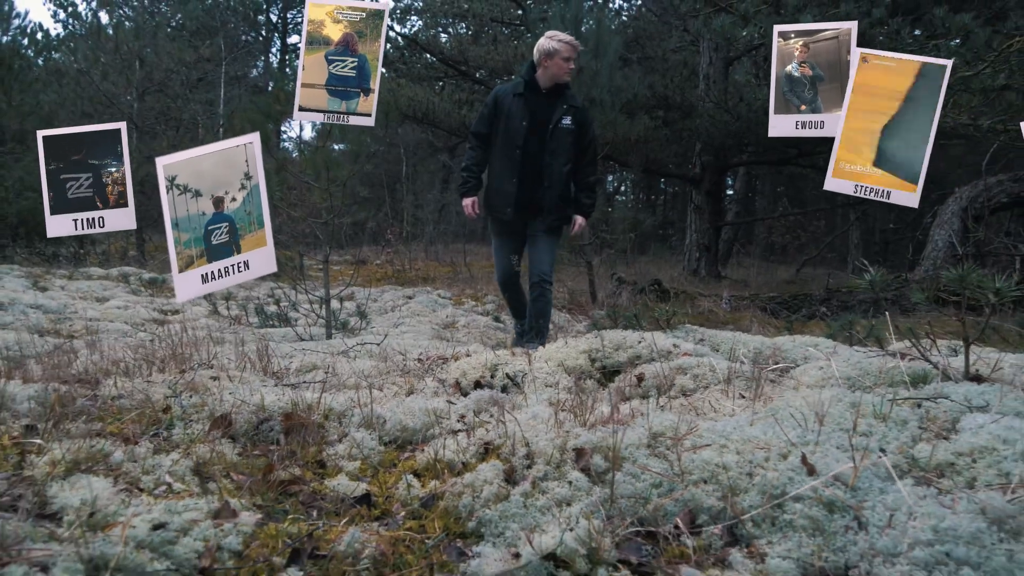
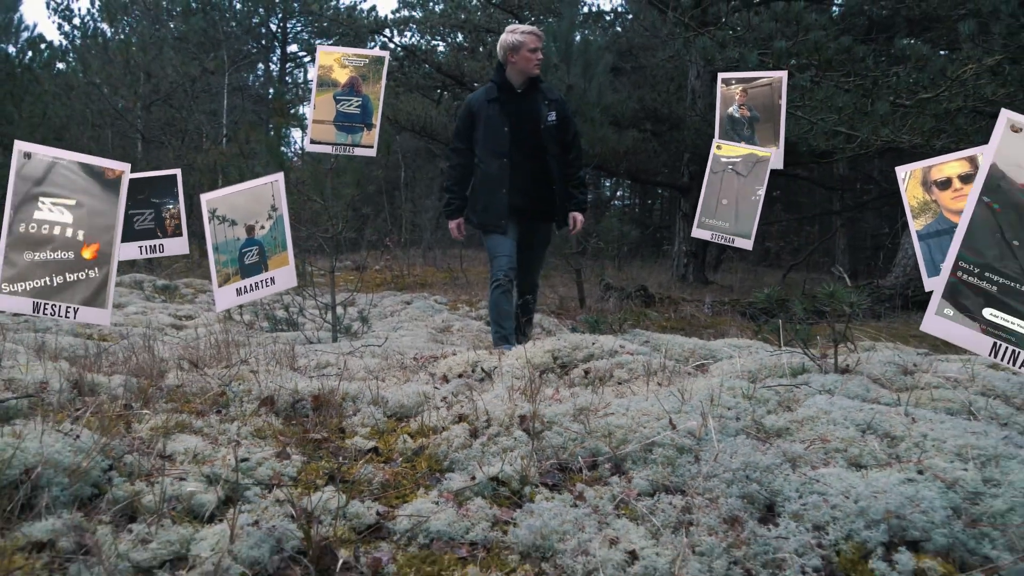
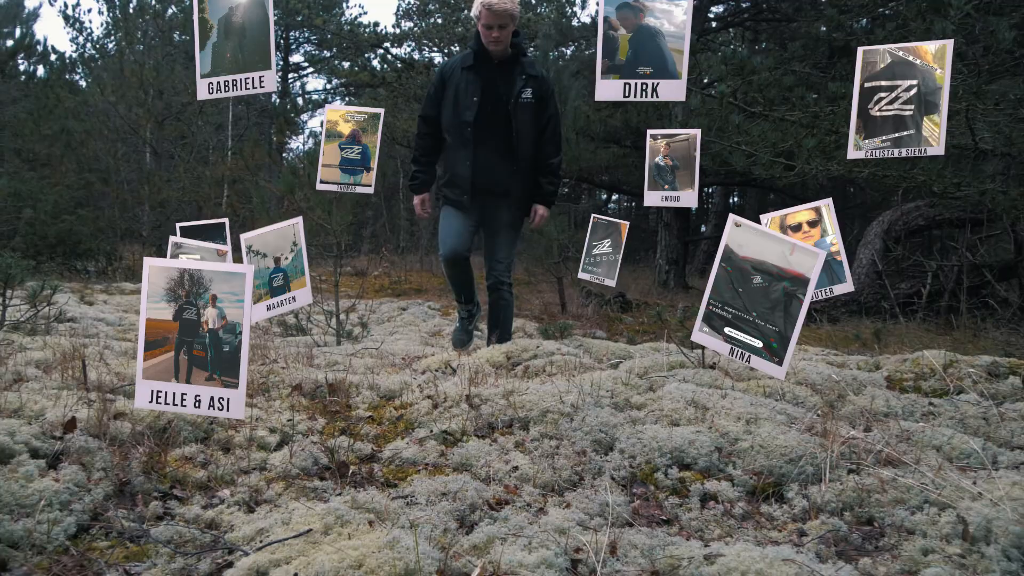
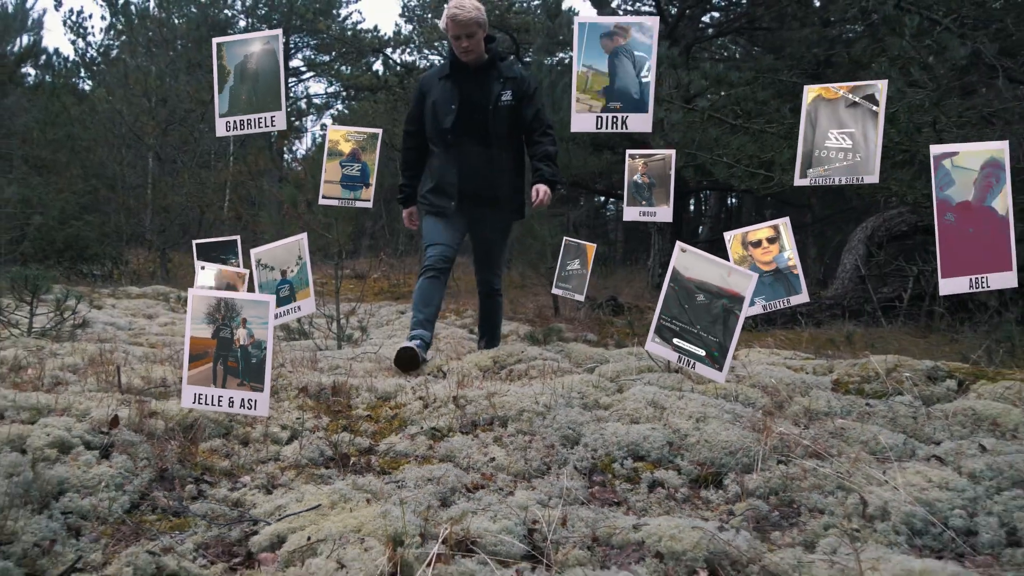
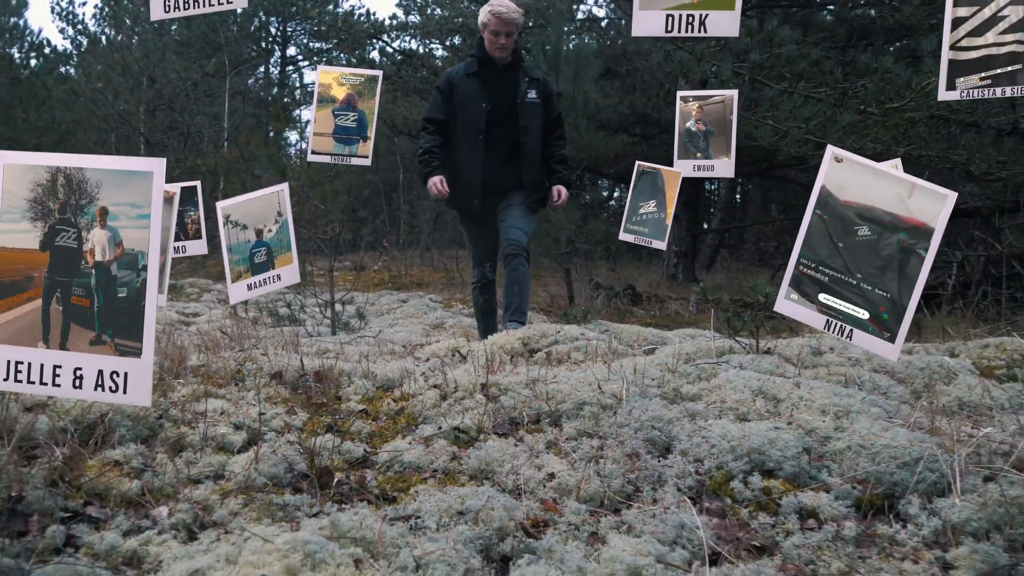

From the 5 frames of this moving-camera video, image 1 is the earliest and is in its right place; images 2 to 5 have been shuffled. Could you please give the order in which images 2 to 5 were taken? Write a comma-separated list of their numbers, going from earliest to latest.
2, 5, 3, 4
